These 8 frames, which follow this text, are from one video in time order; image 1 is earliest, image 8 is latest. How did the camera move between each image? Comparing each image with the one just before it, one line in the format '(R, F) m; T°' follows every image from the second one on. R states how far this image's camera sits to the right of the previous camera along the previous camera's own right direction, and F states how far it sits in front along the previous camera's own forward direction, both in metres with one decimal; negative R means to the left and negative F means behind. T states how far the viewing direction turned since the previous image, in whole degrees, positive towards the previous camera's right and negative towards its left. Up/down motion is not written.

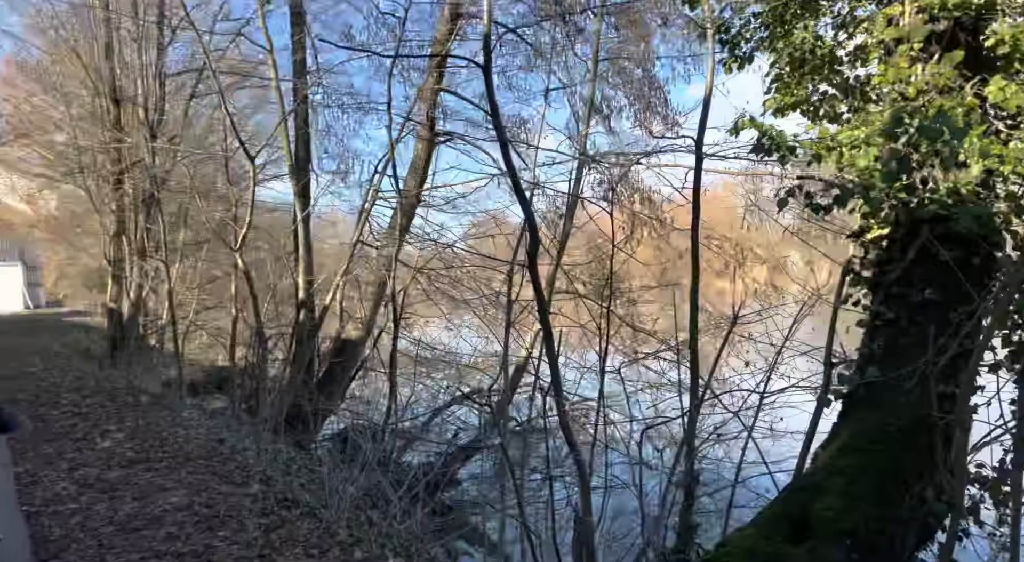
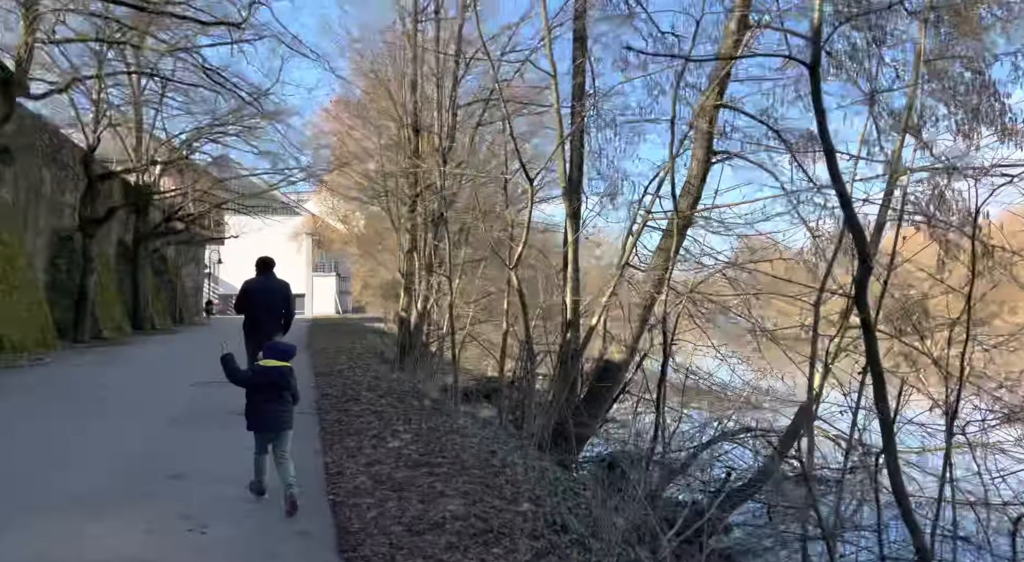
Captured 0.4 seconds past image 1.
(-0.1, +0.1) m; -19°
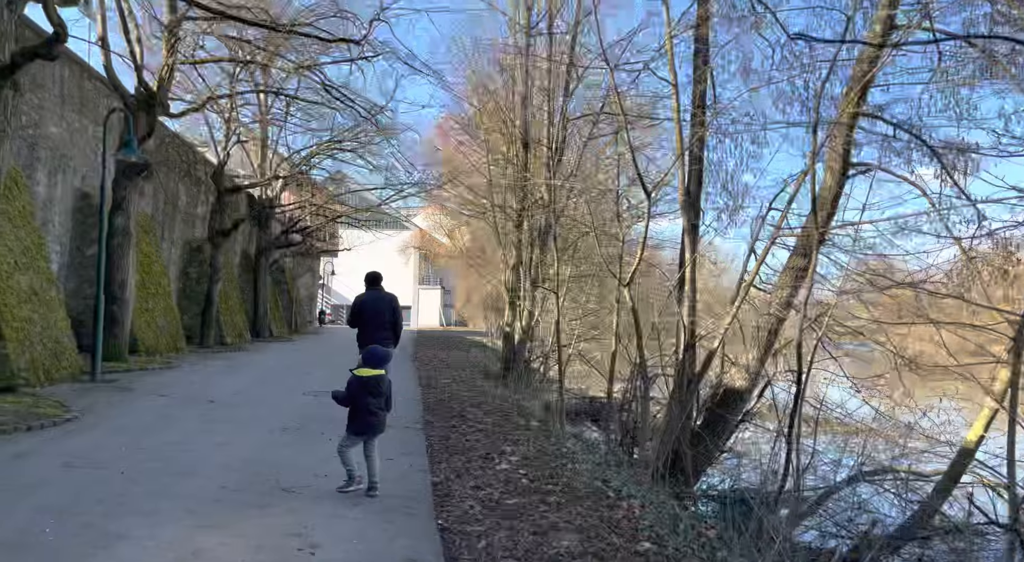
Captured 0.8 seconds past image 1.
(-0.1, +0.3) m; -7°
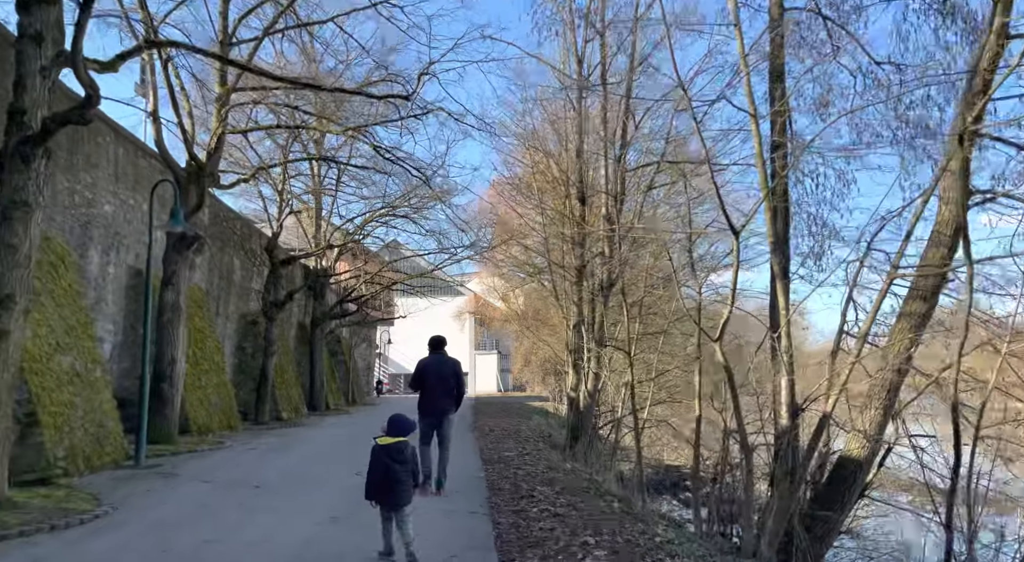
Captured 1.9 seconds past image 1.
(-0.2, +0.9) m; -4°
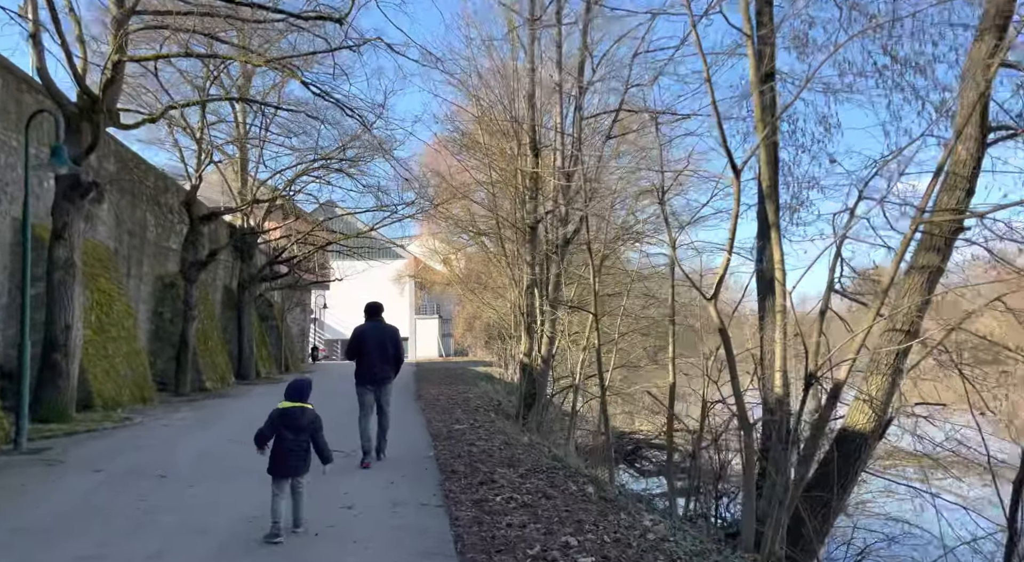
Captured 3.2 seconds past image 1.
(-0.2, +1.3) m; +4°
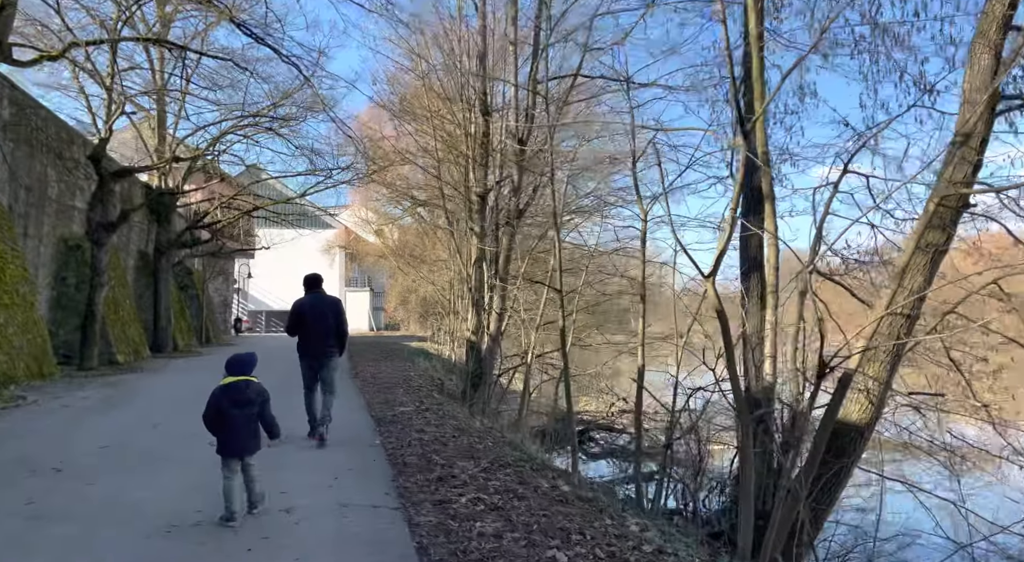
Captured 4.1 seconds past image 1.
(-0.3, +0.9) m; +5°
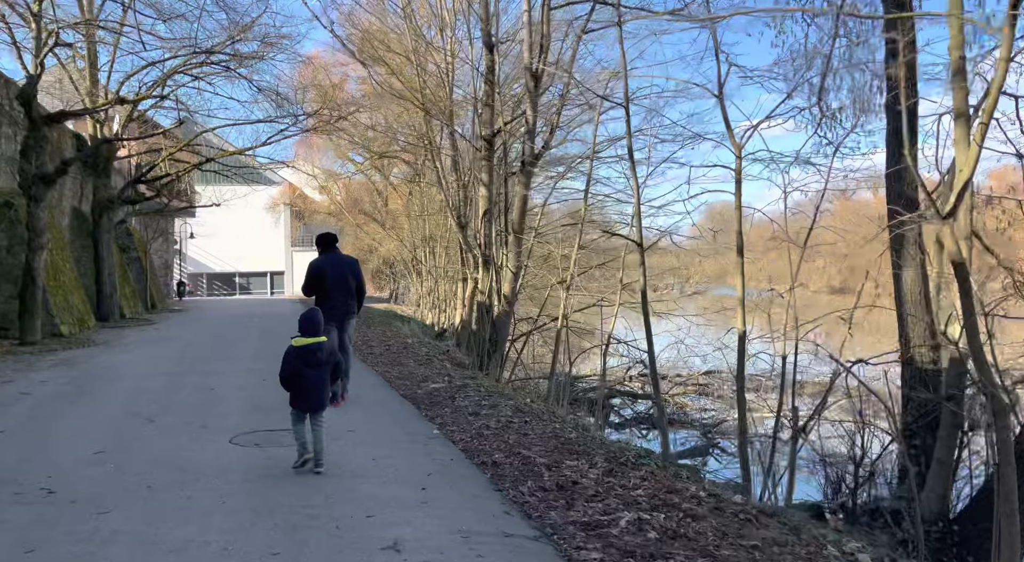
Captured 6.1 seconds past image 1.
(-1.3, +1.6) m; +5°
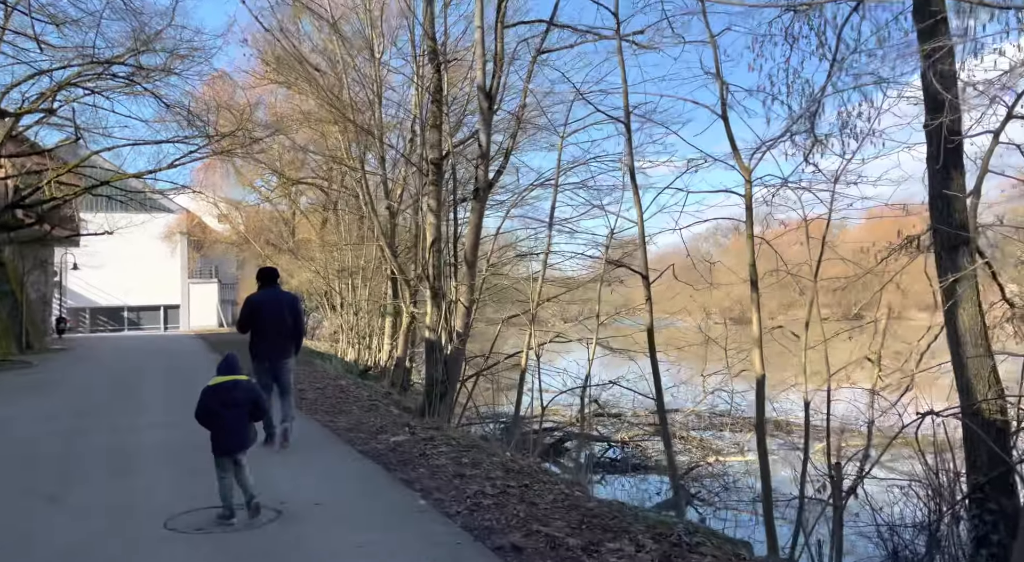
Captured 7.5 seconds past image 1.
(-0.7, +1.0) m; +7°
